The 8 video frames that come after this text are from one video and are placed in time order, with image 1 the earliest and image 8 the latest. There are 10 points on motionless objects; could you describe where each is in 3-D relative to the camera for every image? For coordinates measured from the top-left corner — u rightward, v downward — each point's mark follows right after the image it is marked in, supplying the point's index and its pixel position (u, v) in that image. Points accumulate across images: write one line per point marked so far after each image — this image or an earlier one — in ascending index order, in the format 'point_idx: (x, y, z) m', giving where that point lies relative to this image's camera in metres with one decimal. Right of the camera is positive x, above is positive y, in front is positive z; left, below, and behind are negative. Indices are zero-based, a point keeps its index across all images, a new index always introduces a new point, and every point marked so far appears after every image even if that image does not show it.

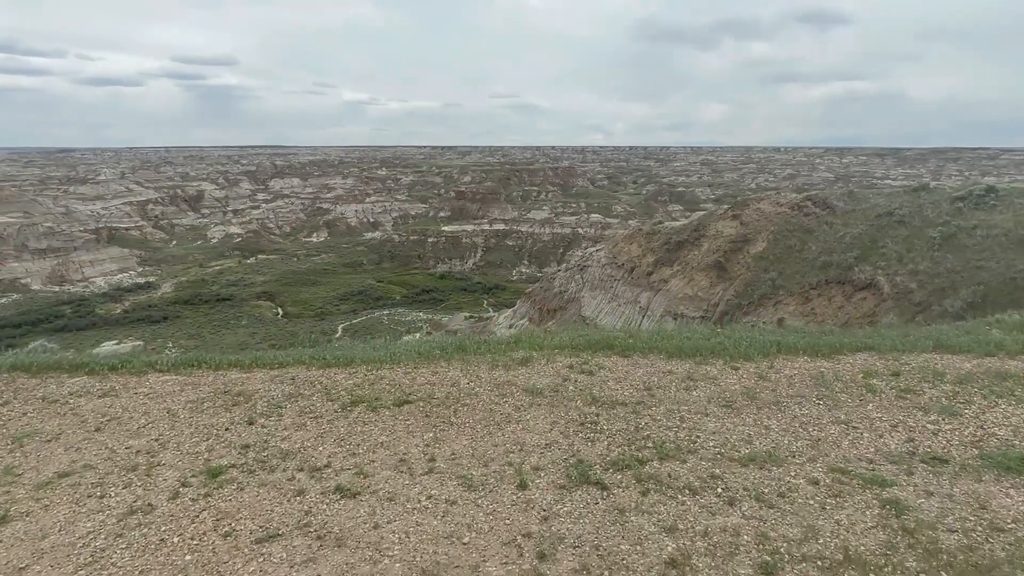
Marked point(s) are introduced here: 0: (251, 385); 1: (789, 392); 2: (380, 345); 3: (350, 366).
0: (-2.8, -1.1, +6.3) m
1: (+2.7, -1.0, +5.7) m
2: (-1.9, -0.8, +8.3) m
3: (-1.9, -0.9, +6.9) m
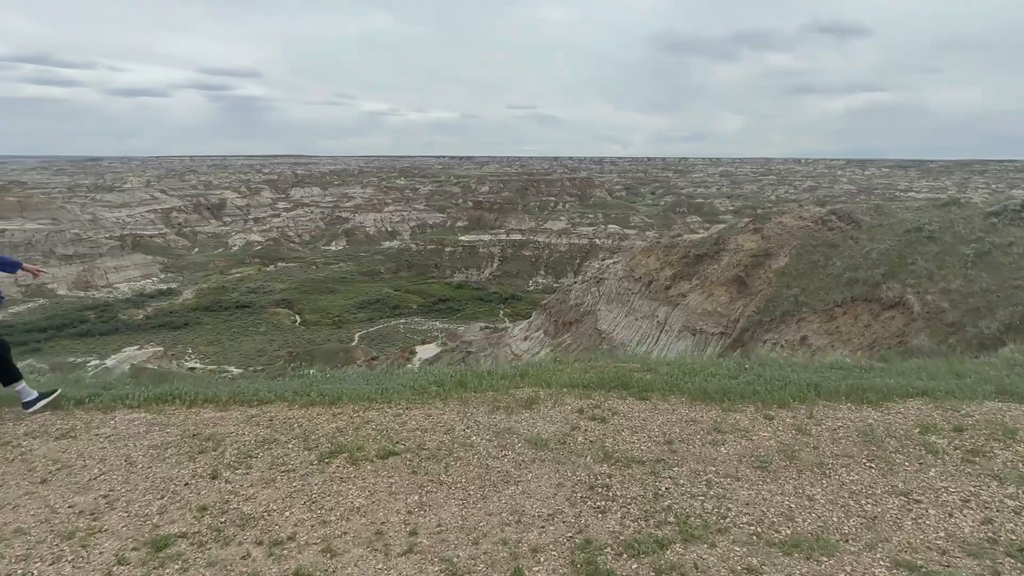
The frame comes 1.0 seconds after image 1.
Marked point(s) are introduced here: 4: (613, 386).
0: (-2.8, -1.4, +5.6) m
1: (+2.7, -1.4, +4.9) m
2: (-1.8, -1.2, +7.6) m
3: (-1.9, -1.2, +6.2) m
4: (+1.1, -1.1, +6.6) m
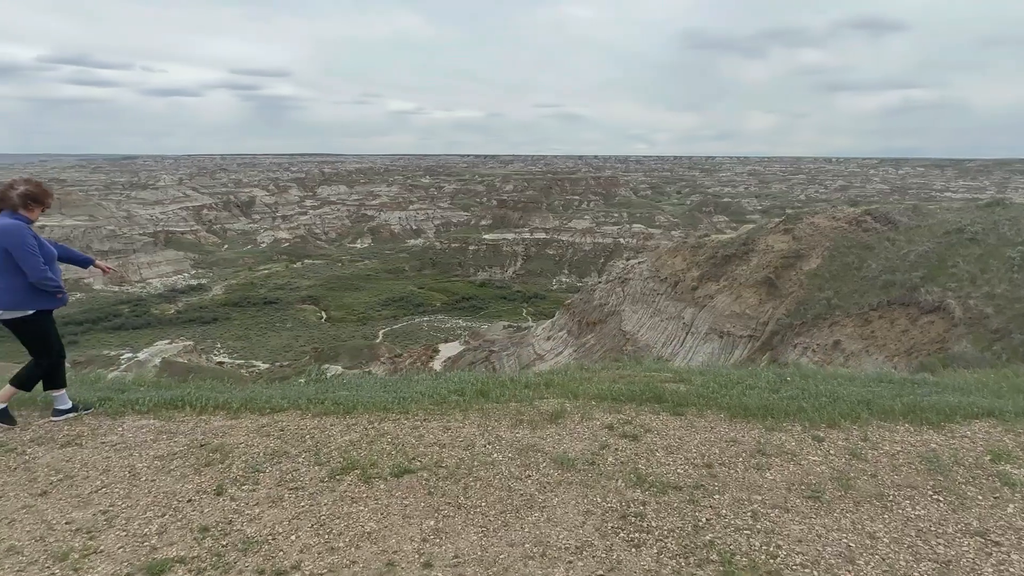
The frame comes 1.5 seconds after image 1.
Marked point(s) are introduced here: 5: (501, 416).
0: (-2.6, -1.4, +5.4) m
1: (+2.9, -1.4, +4.4) m
2: (-1.5, -1.2, +7.3) m
3: (-1.6, -1.3, +5.9) m
4: (+1.4, -1.2, +6.2) m
5: (-0.1, -1.3, +5.8) m
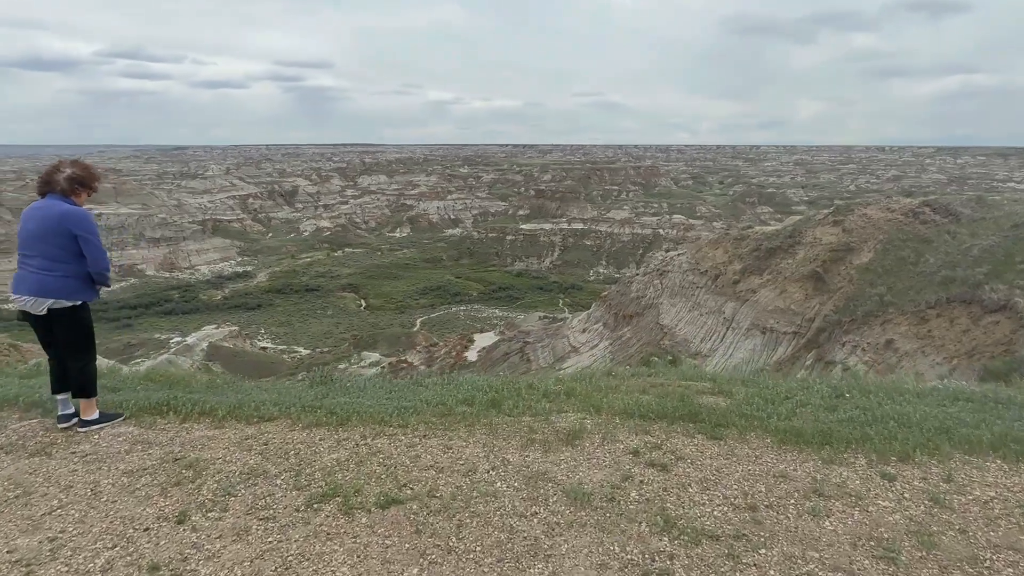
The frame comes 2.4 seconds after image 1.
0: (-2.5, -1.4, +4.8) m
1: (+2.9, -1.5, +3.5) m
2: (-1.3, -1.2, +6.7) m
3: (-1.5, -1.2, +5.3) m
4: (+1.5, -1.2, +5.4) m
5: (0.0, -1.3, +5.1) m
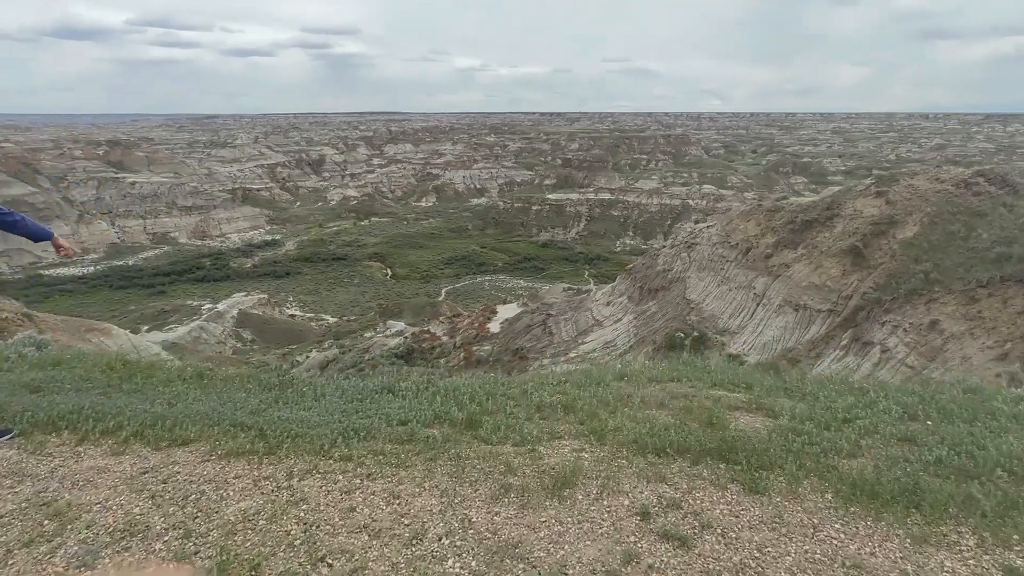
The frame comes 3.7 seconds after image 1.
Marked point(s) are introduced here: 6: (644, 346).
0: (-2.7, -1.3, +3.7) m
1: (+2.6, -1.6, +2.2) m
2: (-1.4, -1.0, +5.5) m
3: (-1.7, -1.2, +4.1) m
4: (+1.3, -1.2, +4.1) m
5: (-0.2, -1.2, +3.9) m
6: (+3.7, -1.5, +17.1) m
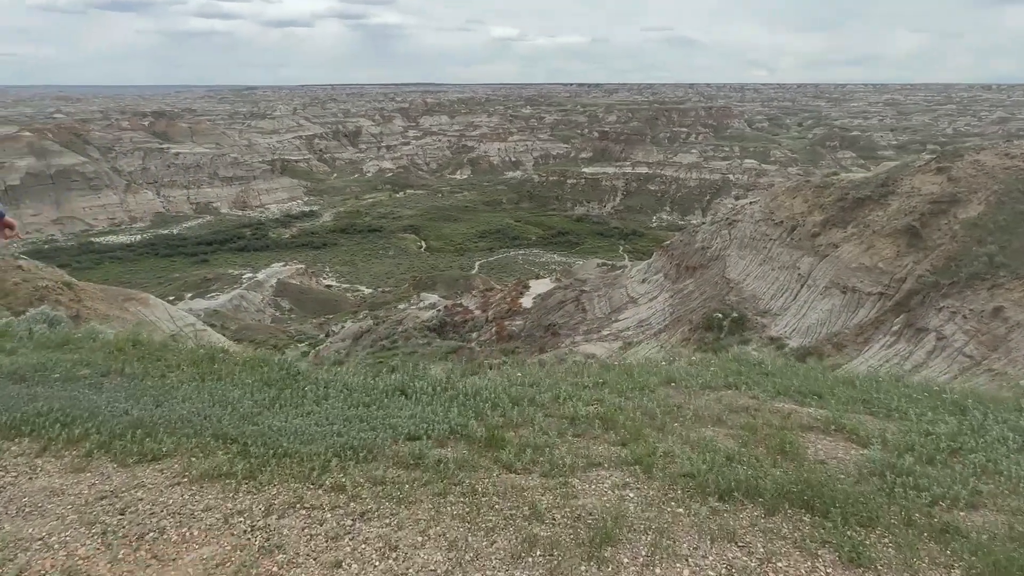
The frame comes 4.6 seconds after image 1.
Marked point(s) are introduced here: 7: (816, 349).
0: (-2.6, -1.3, +3.1) m
1: (+2.7, -1.7, +1.3) m
2: (-1.2, -0.9, +4.8) m
3: (-1.5, -1.1, +3.5) m
4: (+1.5, -1.2, +3.2) m
5: (-0.1, -1.2, +3.1) m
6: (+4.6, -1.0, +16.1) m
7: (+6.6, -1.2, +12.9) m
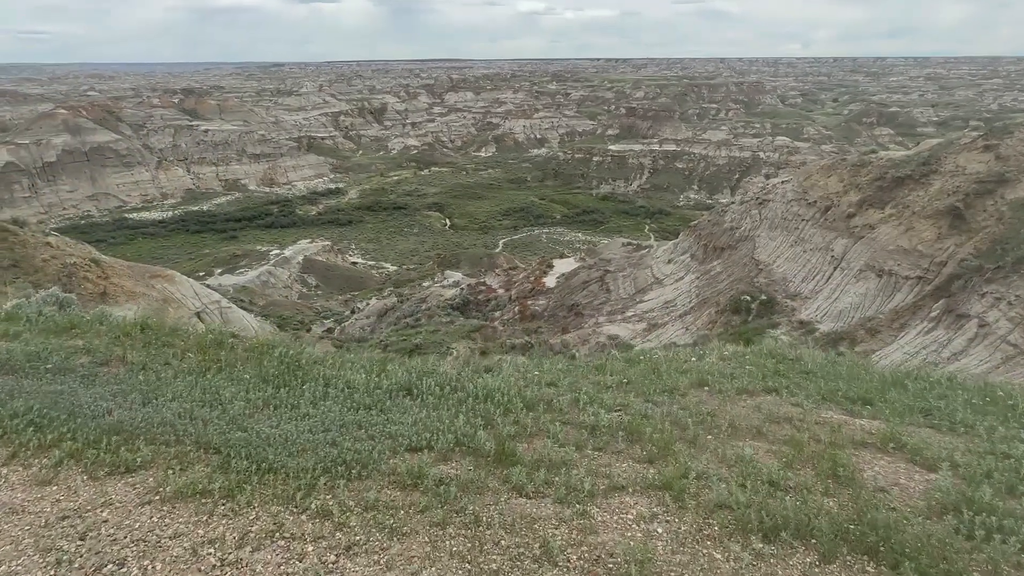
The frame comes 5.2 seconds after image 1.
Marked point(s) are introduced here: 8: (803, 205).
0: (-2.5, -1.3, +2.8) m
1: (+2.6, -1.8, +0.8) m
2: (-1.1, -0.9, +4.4) m
3: (-1.5, -1.1, +3.1) m
4: (+1.5, -1.2, +2.7) m
5: (0.0, -1.2, +2.7) m
6: (+5.2, -0.6, +15.4) m
7: (+7.0, -0.9, +12.1) m
8: (+8.7, +2.2, +16.6) m
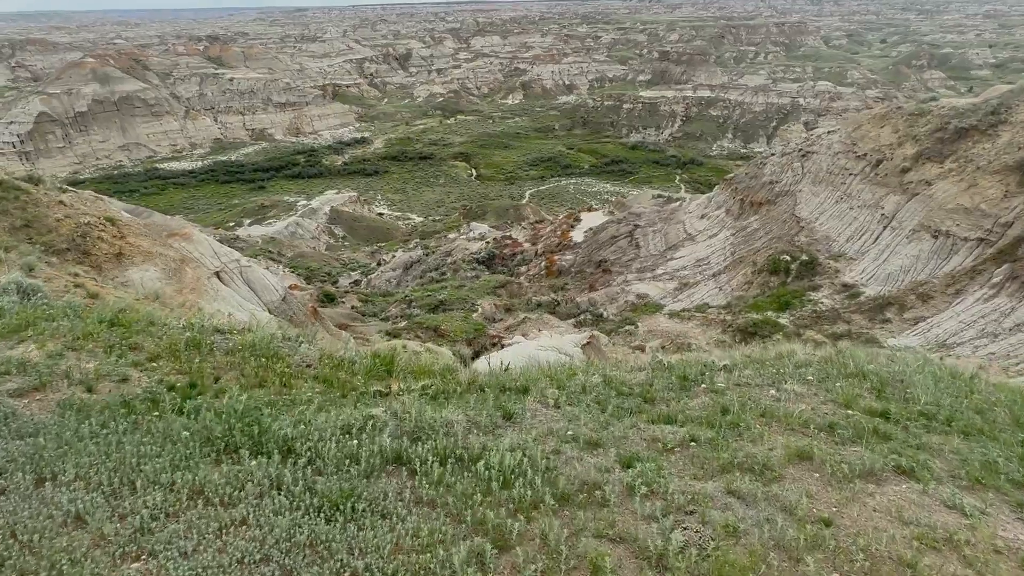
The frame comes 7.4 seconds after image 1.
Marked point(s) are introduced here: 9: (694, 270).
0: (-2.5, -1.6, +1.6) m
1: (+2.6, -2.4, -0.6) m
2: (-0.9, -1.1, +3.1) m
3: (-1.4, -1.5, +1.8) m
4: (+1.6, -1.6, +1.4) m
5: (0.0, -1.6, +1.4) m
6: (+5.8, 0.0, +13.8) m
7: (+7.5, -0.6, +10.5) m
8: (+9.4, +2.8, +14.6) m
9: (+5.0, 0.0, +15.2) m
